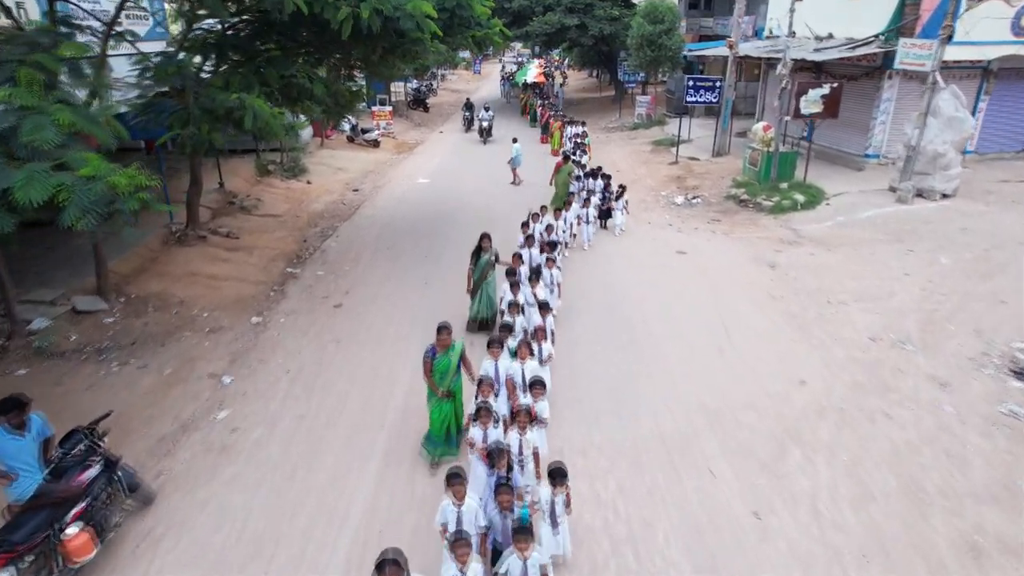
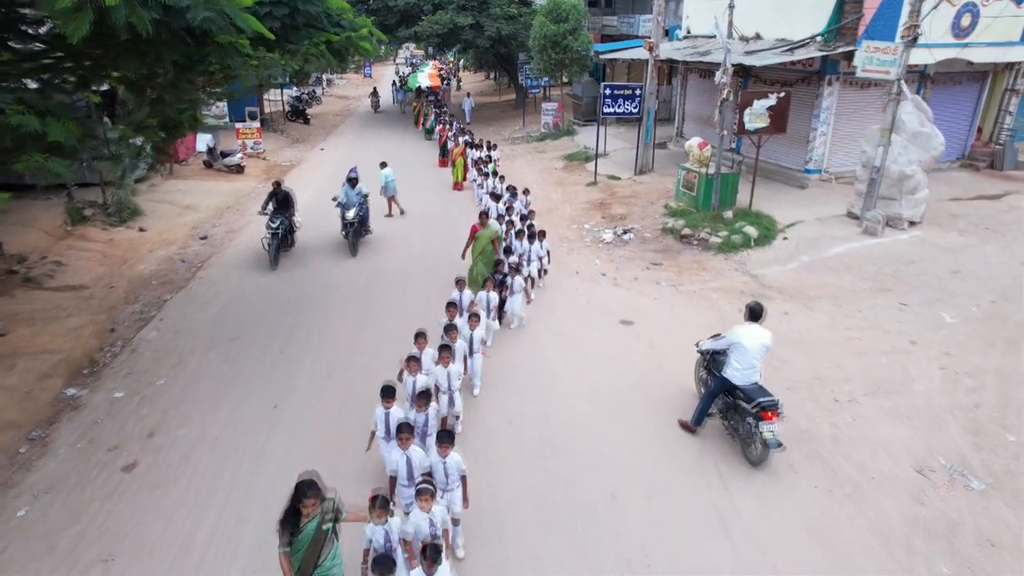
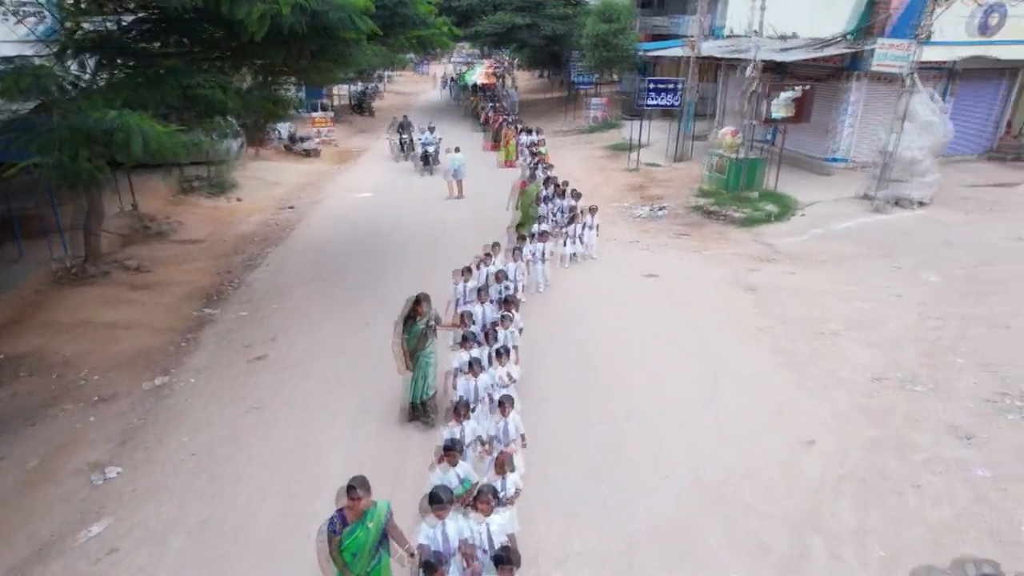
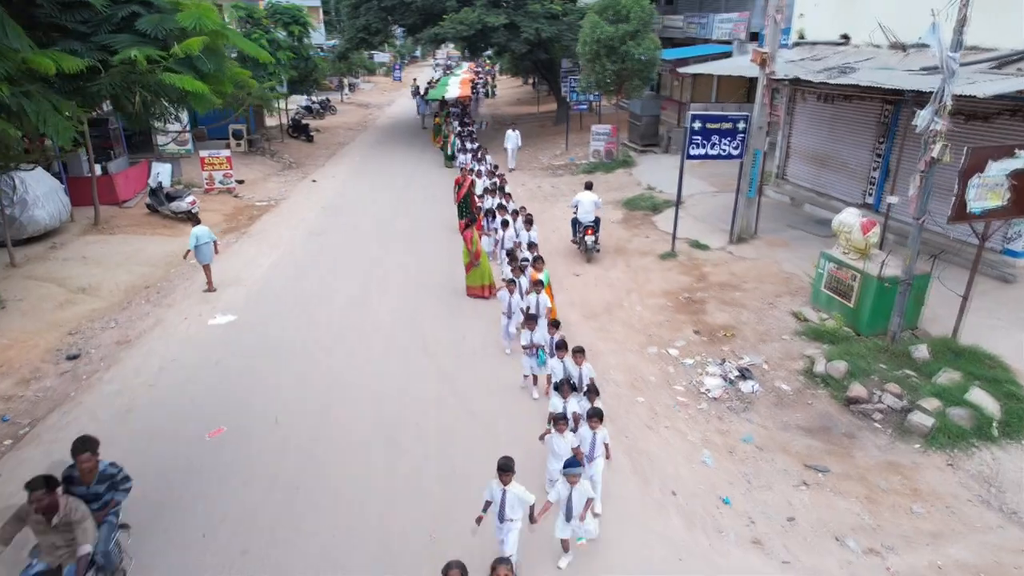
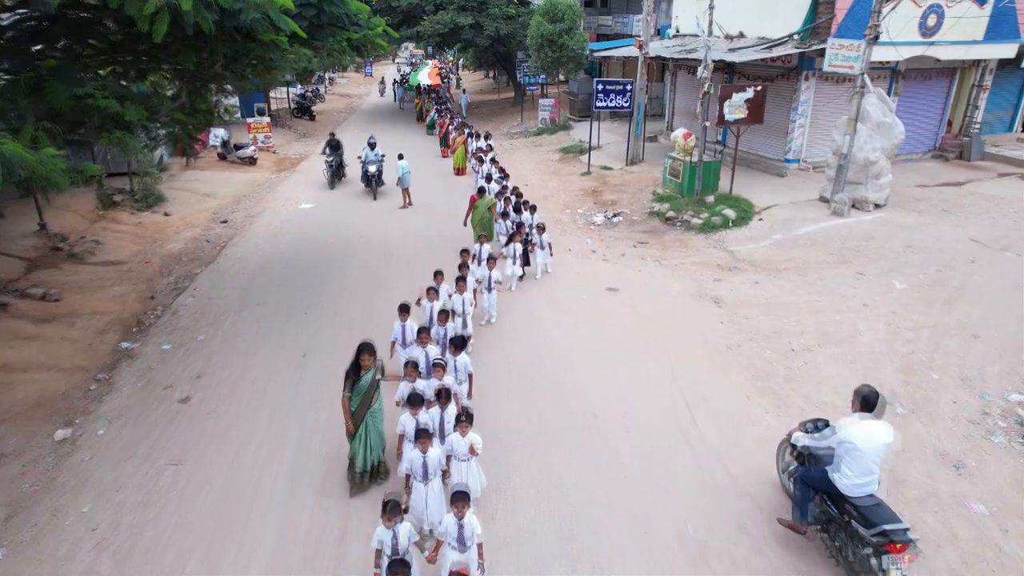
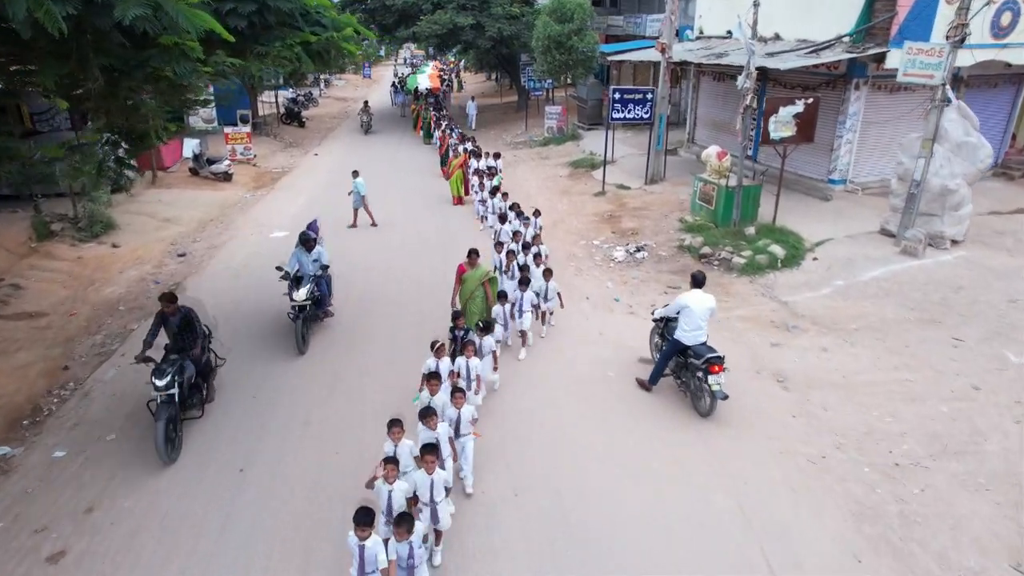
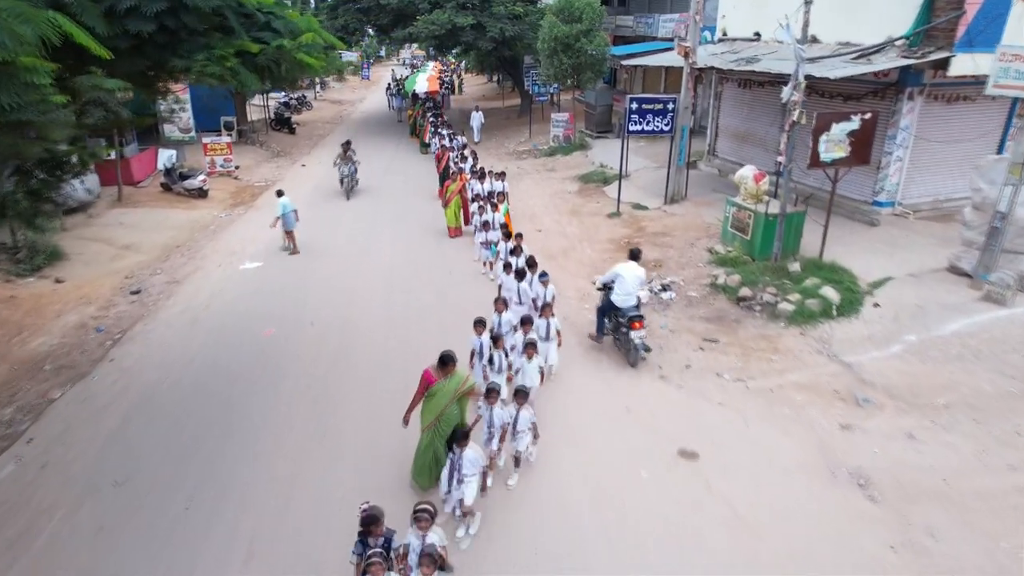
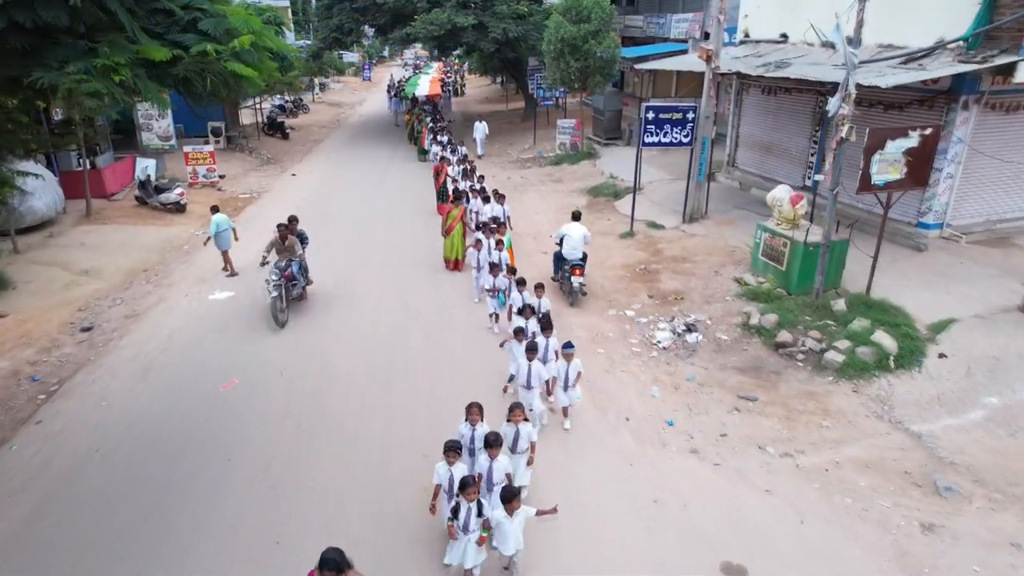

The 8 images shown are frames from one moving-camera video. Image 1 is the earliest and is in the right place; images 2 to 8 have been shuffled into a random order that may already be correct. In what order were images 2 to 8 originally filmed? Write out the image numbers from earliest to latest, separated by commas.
3, 5, 2, 6, 7, 8, 4
